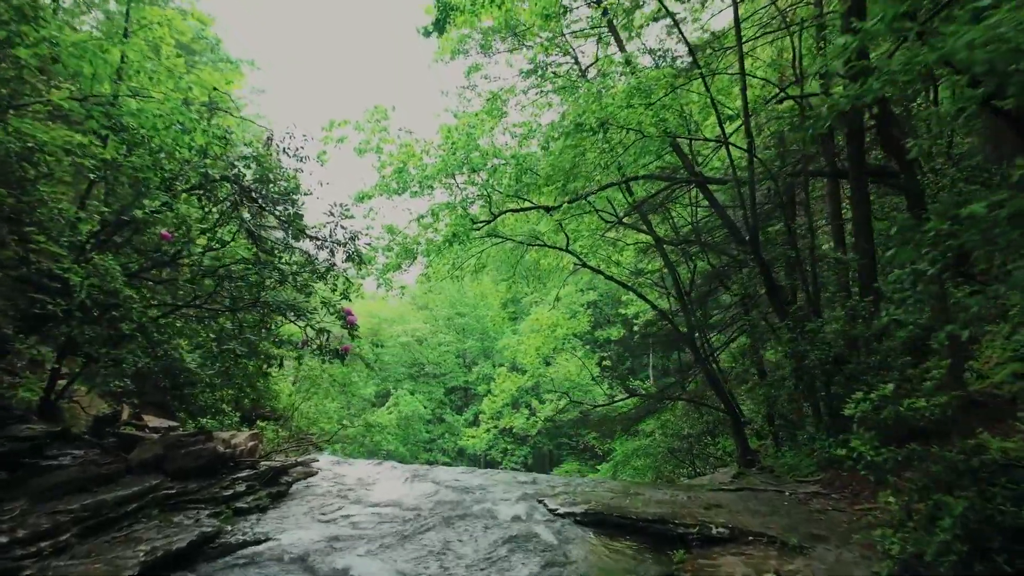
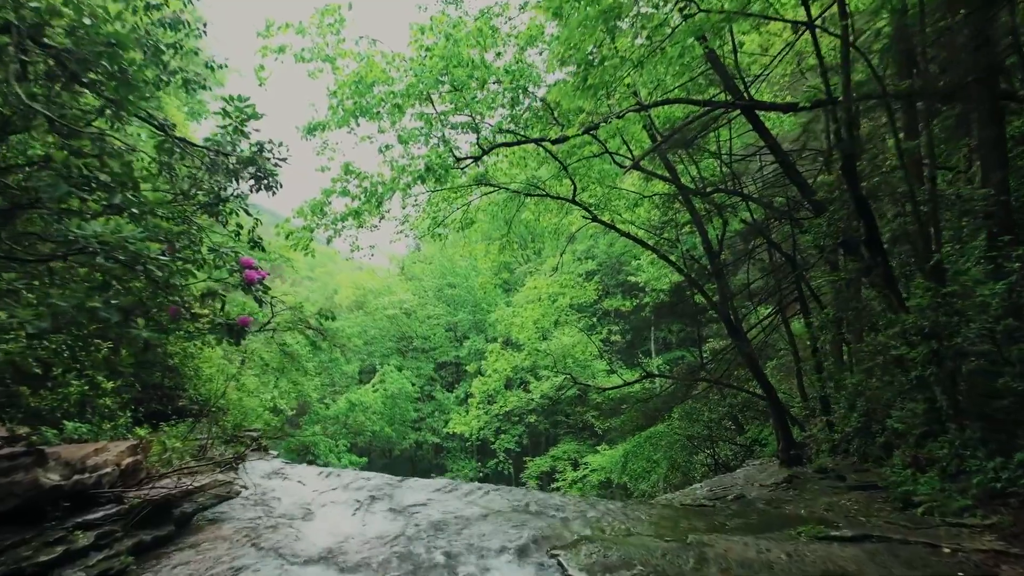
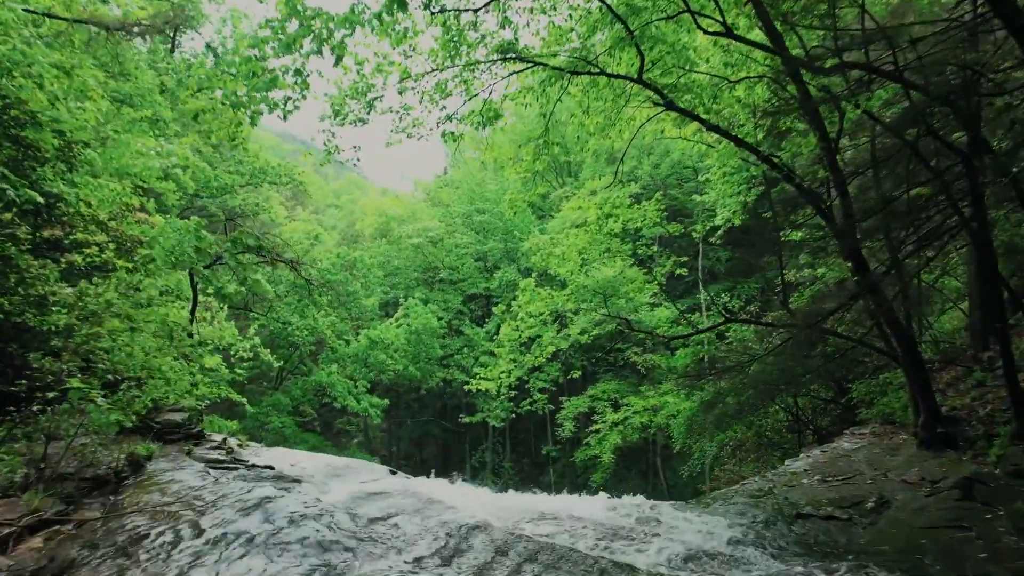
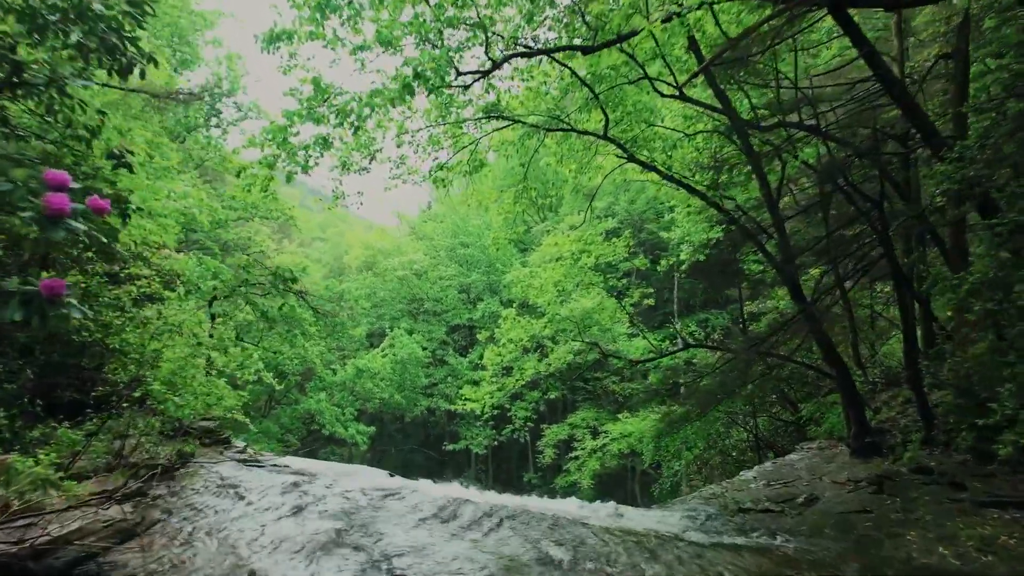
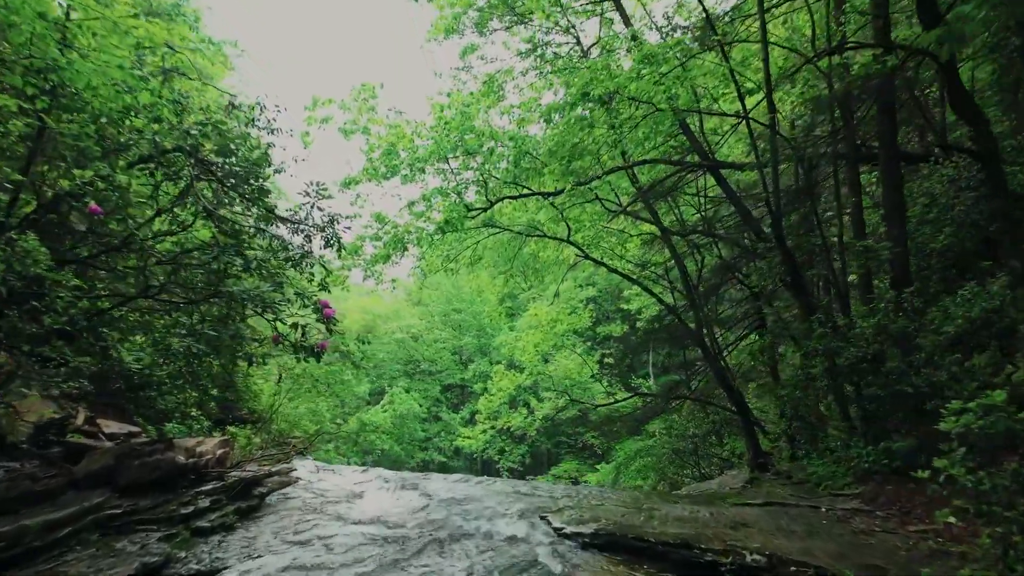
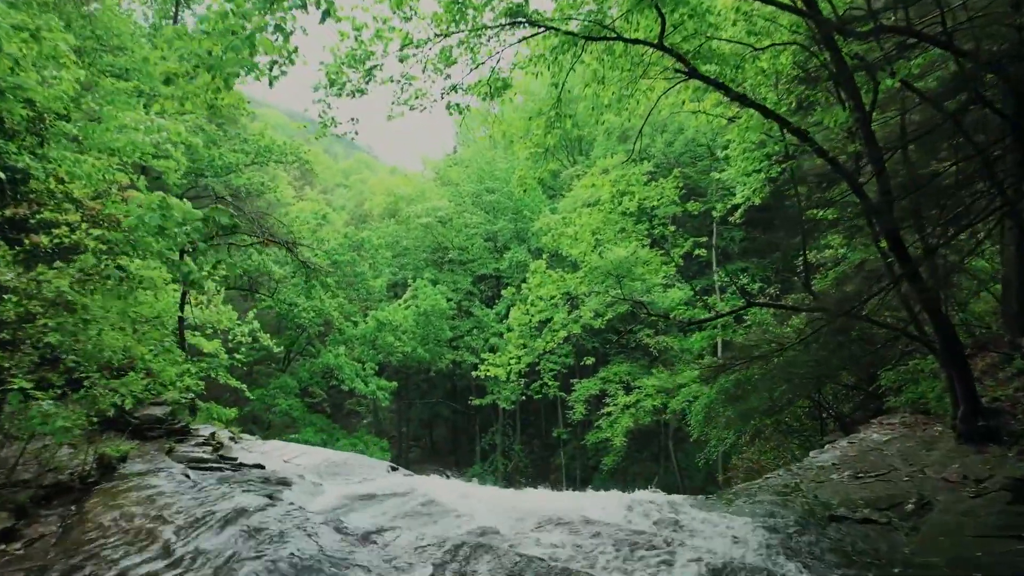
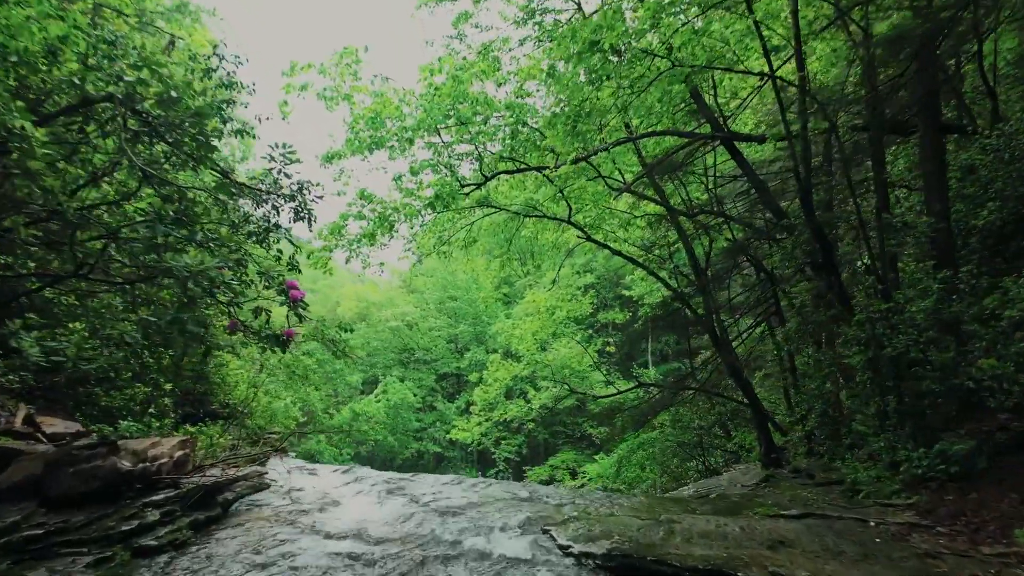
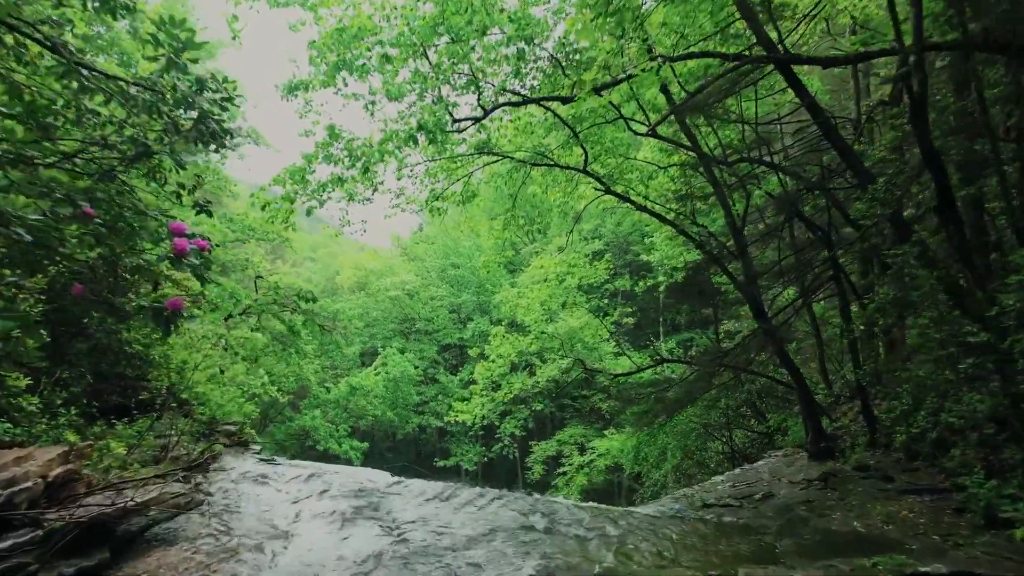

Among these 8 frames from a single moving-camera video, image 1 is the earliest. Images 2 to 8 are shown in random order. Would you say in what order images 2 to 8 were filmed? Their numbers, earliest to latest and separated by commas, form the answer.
5, 7, 2, 8, 4, 3, 6
